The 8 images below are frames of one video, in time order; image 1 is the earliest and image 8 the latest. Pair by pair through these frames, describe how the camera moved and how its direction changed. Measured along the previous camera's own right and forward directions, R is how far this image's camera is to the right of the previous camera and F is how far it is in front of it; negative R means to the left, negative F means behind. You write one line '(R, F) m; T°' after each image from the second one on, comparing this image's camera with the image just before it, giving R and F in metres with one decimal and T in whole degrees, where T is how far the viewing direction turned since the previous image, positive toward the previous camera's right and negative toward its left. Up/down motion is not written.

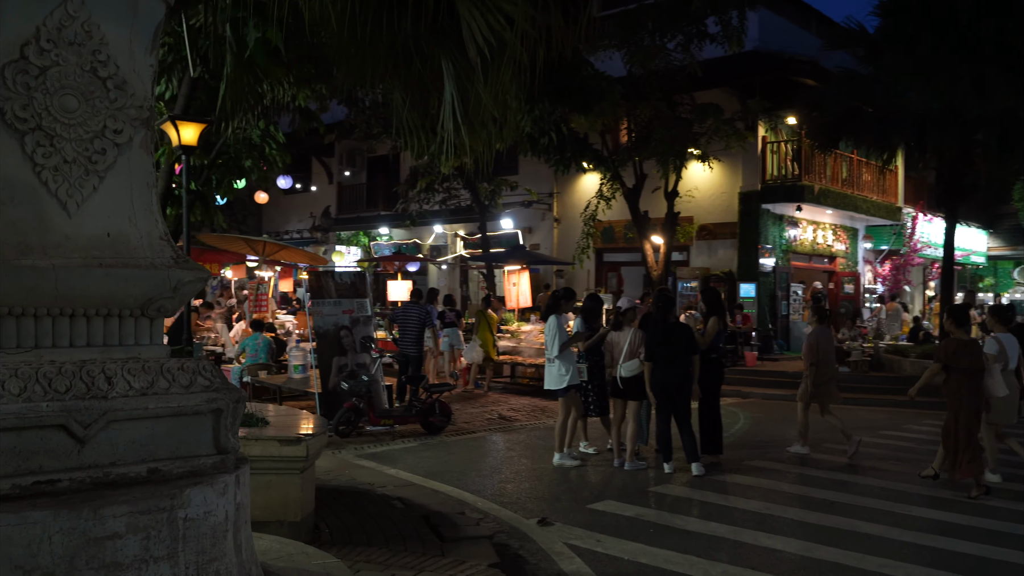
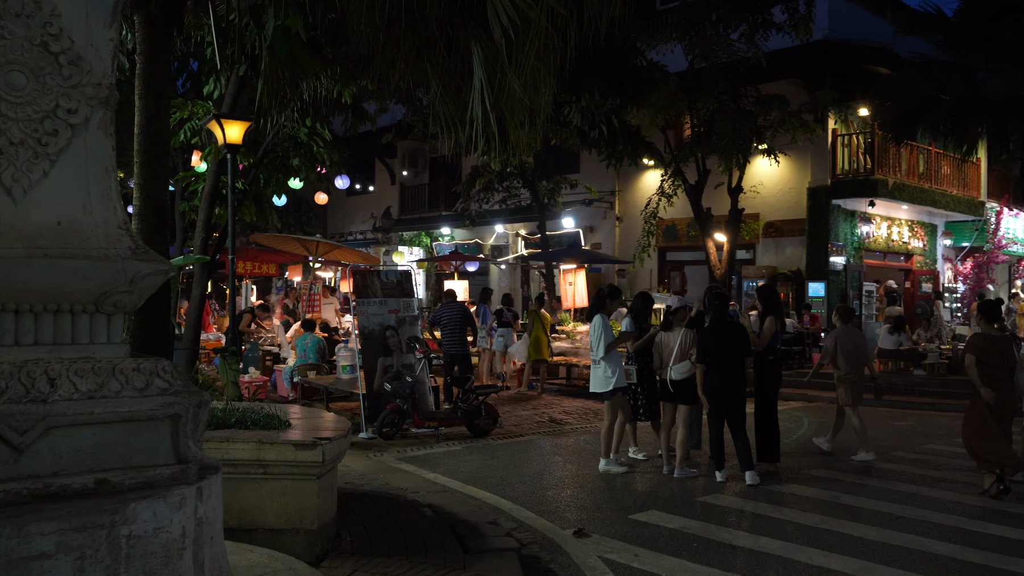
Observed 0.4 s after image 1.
(+0.2, +0.3) m; -5°
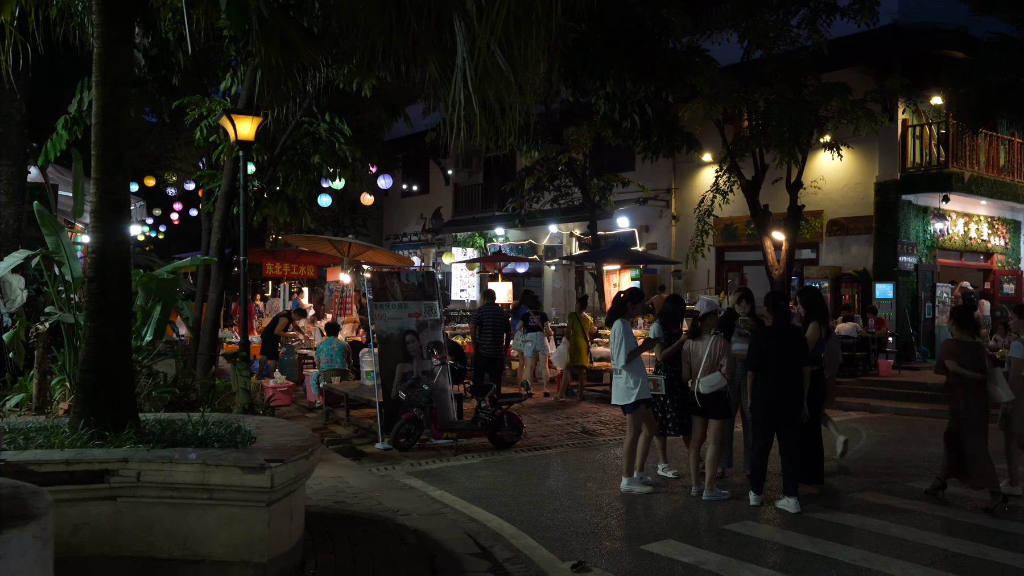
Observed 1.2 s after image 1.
(+0.5, +0.6) m; -5°
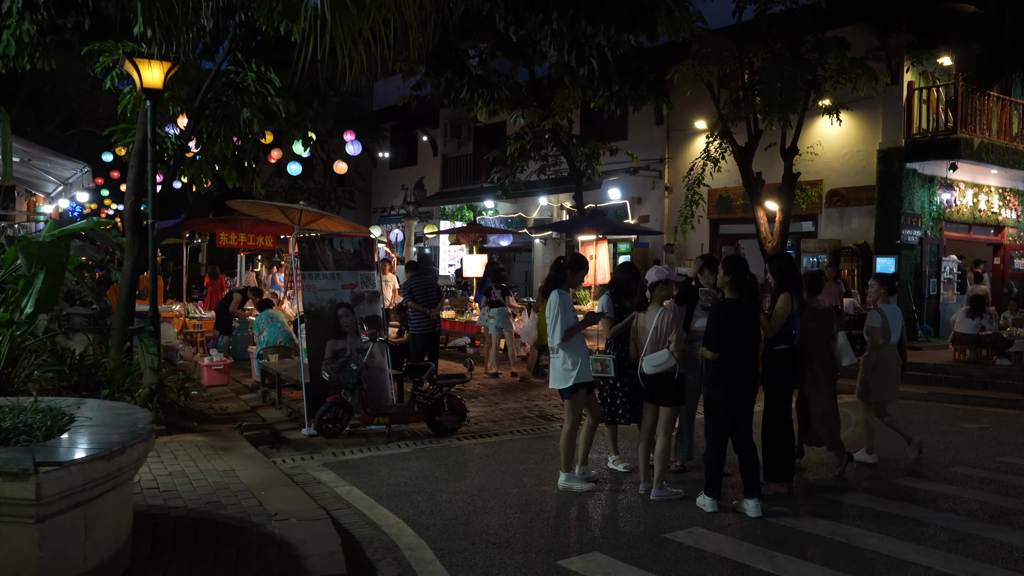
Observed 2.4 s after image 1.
(+0.6, +1.0) m; -1°
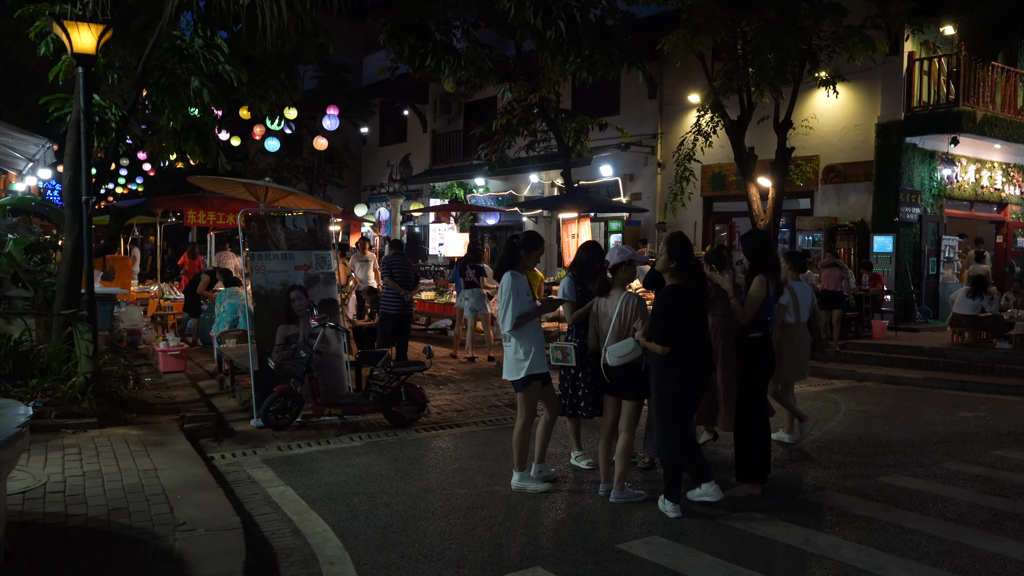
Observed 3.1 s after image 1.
(+0.4, +0.6) m; 0°
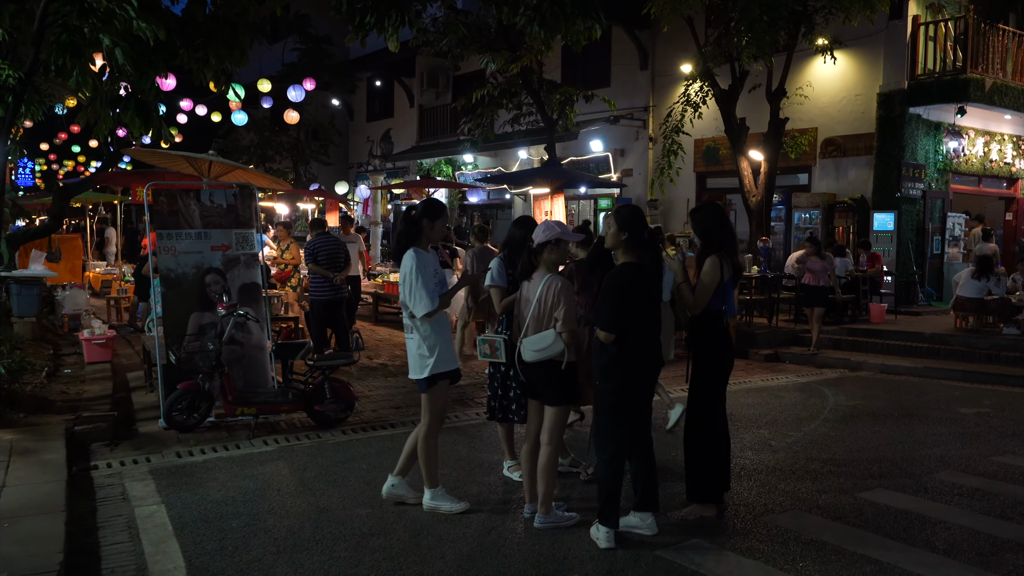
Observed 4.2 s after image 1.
(+0.5, +0.9) m; -1°
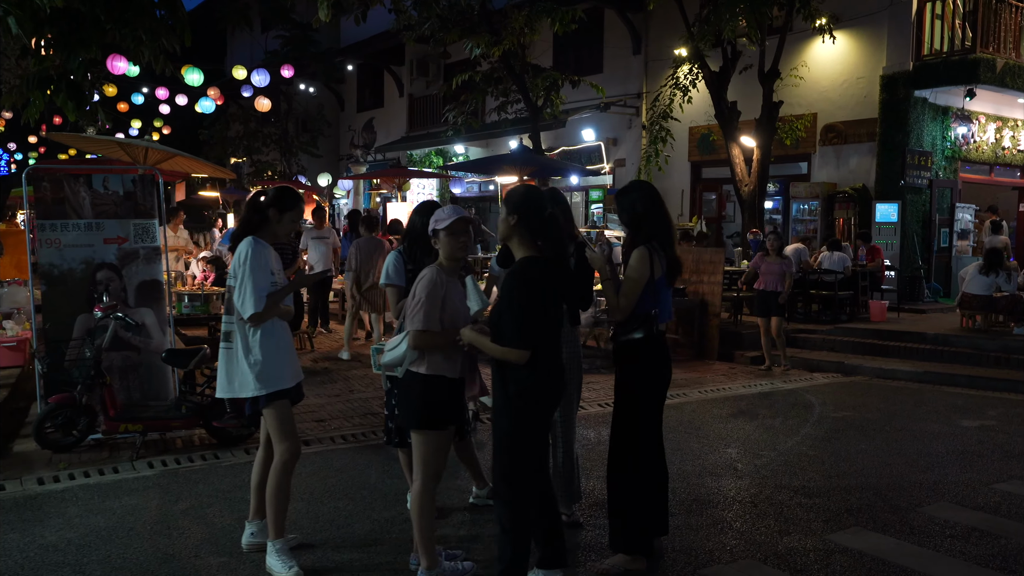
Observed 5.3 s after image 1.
(+0.6, +0.9) m; -1°
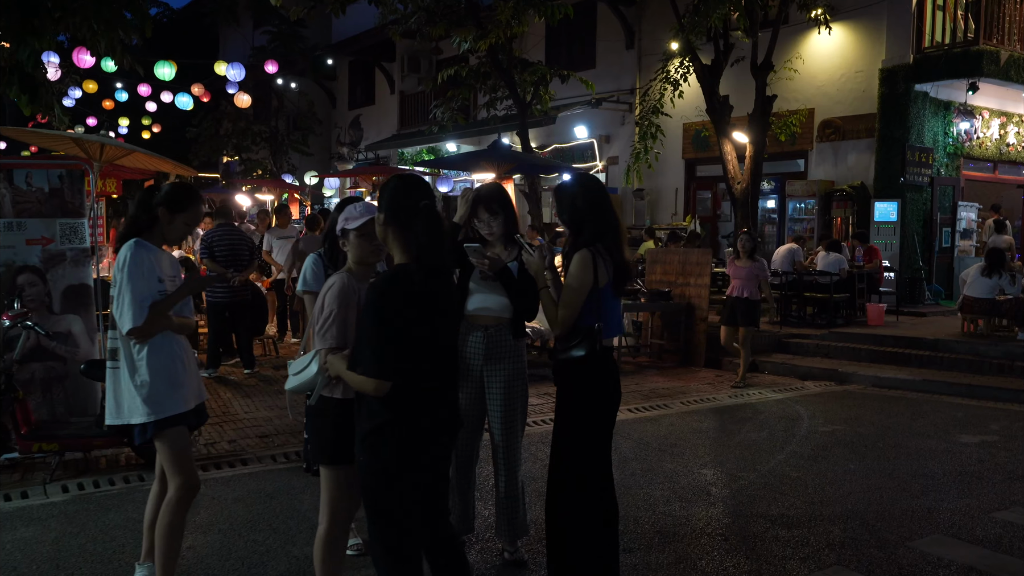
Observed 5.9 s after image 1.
(+0.3, +0.5) m; 0°
